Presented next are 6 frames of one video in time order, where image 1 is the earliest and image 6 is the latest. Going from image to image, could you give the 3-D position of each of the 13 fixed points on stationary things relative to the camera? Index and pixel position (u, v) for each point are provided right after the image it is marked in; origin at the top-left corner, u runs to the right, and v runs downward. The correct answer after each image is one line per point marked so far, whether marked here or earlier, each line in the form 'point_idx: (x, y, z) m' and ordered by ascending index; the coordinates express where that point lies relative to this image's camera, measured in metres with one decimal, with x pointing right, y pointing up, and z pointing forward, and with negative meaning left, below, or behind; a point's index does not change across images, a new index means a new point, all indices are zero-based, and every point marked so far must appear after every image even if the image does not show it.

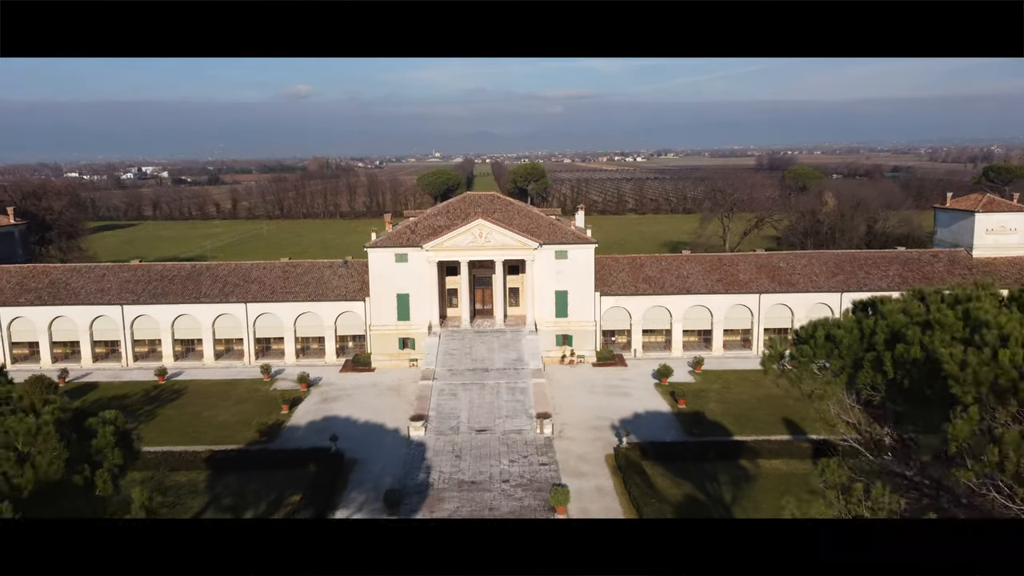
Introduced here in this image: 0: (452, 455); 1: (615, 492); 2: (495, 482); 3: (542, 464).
0: (-1.2, -3.3, +13.9) m
1: (+1.8, -3.5, +12.0) m
2: (-0.3, -3.5, +12.7) m
3: (+0.6, -3.3, +13.4) m
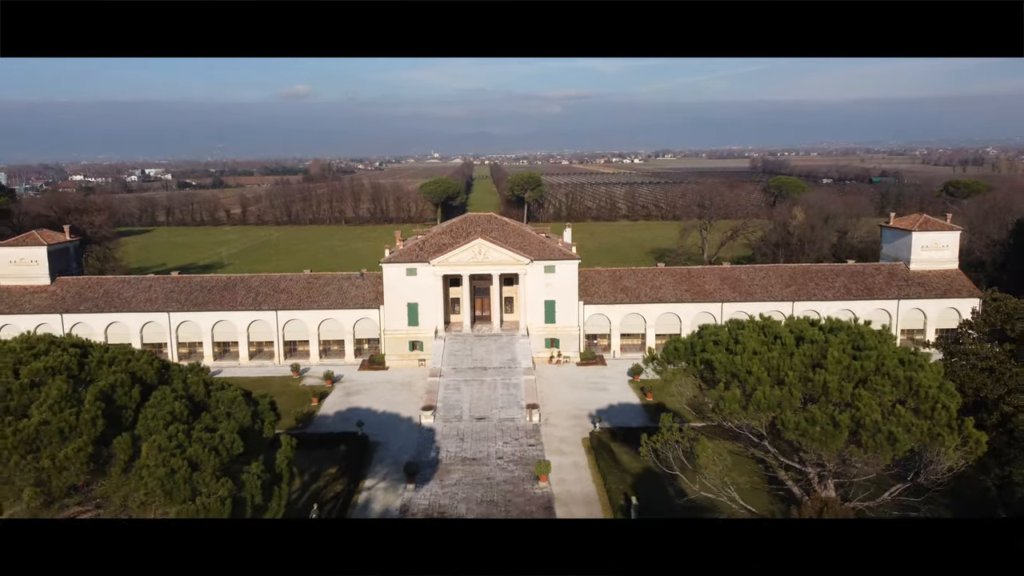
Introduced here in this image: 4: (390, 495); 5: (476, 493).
0: (-1.3, -3.6, +16.9) m
1: (+1.6, -3.8, +15.1) m
2: (-0.5, -3.8, +15.8) m
3: (+0.4, -3.6, +16.4) m
4: (-2.4, -4.2, +14.1) m
5: (-0.7, -4.1, +14.2) m
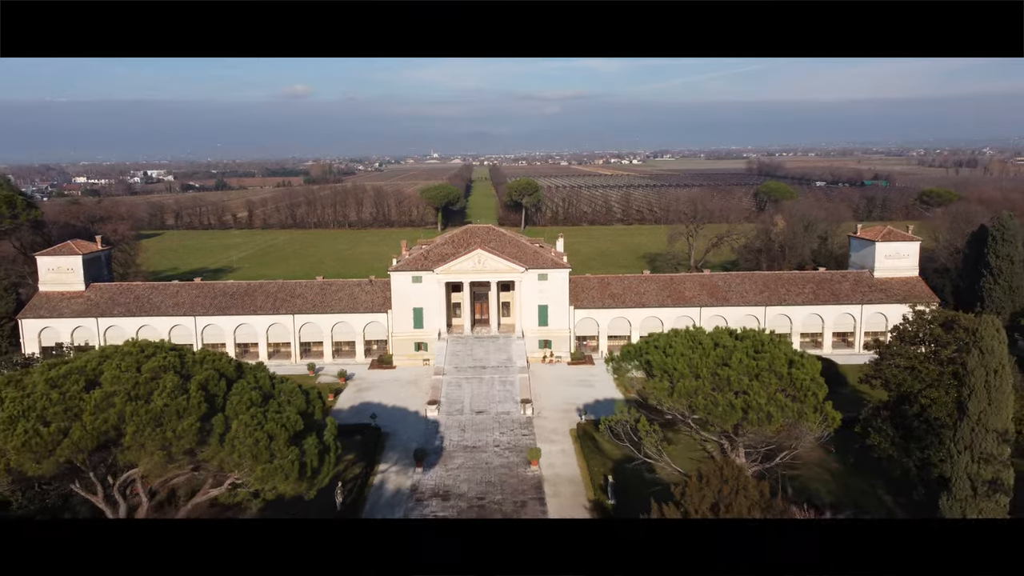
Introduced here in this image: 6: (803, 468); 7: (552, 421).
0: (-1.5, -3.8, +19.0) m
1: (+1.5, -4.1, +17.2) m
2: (-0.6, -4.0, +17.9) m
3: (+0.3, -3.8, +18.5) m
4: (-2.5, -4.4, +16.2) m
5: (-0.8, -4.3, +16.3) m
6: (+6.1, -3.7, +14.5) m
7: (+1.1, -3.7, +19.4) m
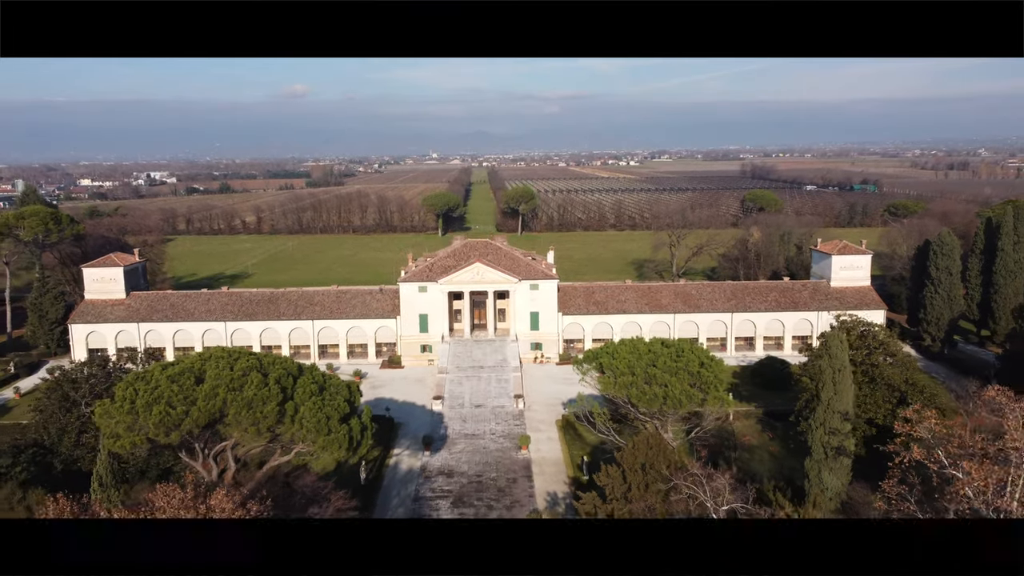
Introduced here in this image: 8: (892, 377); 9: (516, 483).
0: (-1.7, -4.2, +22.2) m
1: (+1.3, -4.4, +20.4) m
2: (-0.8, -4.4, +21.1) m
3: (+0.1, -4.2, +21.7) m
4: (-2.7, -4.7, +19.4) m
5: (-1.0, -4.7, +19.4) m
6: (+6.0, -4.1, +17.7) m
7: (+0.9, -4.0, +22.5) m
8: (+8.8, -2.0, +16.0) m
9: (+0.1, -4.9, +17.7) m
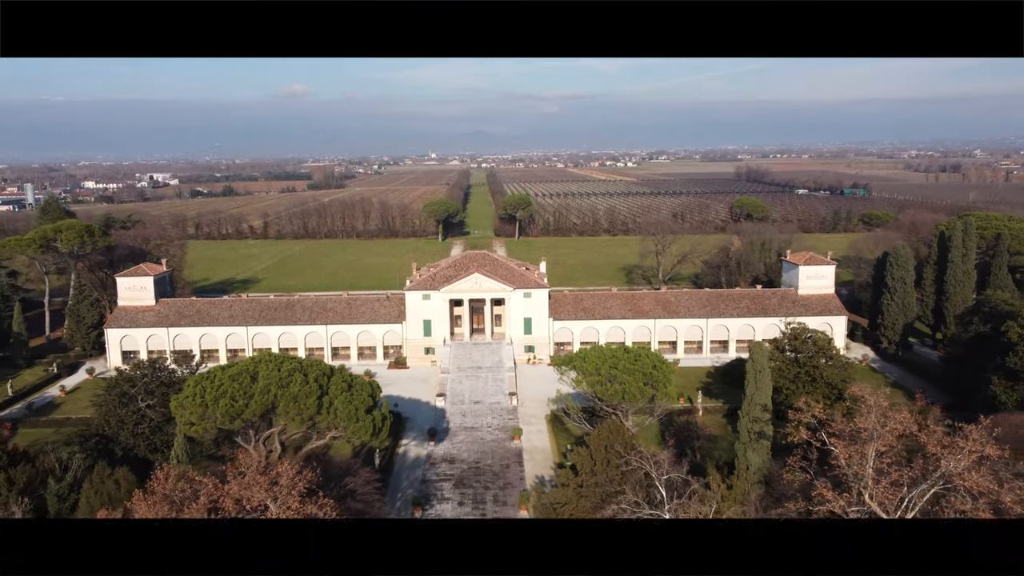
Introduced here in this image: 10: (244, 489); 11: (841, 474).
0: (-1.9, -4.5, +25.0) m
1: (+1.1, -4.8, +23.2) m
2: (-0.9, -4.7, +23.9) m
3: (-0.1, -4.5, +24.5) m
4: (-2.9, -5.1, +22.2) m
5: (-1.2, -5.0, +22.3) m
6: (+5.8, -4.4, +20.5) m
7: (+0.7, -4.4, +25.4) m
8: (+8.6, -2.4, +18.8) m
9: (-0.1, -5.3, +20.5) m
10: (-4.2, -3.1, +11.0) m
11: (+5.3, -3.0, +11.2) m
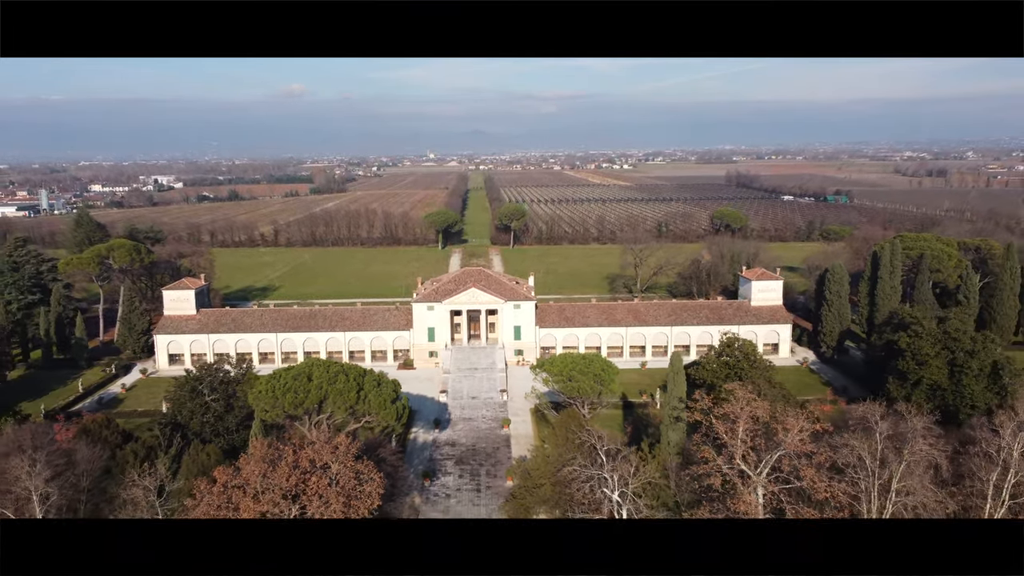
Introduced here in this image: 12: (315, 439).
0: (-2.2, -5.1, +30.1) m
1: (+0.7, -5.4, +28.3) m
2: (-1.3, -5.4, +29.0) m
3: (-0.5, -5.2, +29.6) m
4: (-3.3, -5.7, +27.3) m
5: (-1.6, -5.7, +27.4) m
6: (+5.4, -5.1, +25.6) m
7: (+0.3, -5.0, +30.5) m
8: (+8.2, -3.0, +23.9) m
9: (-0.5, -5.9, +25.6) m
10: (-4.5, -3.8, +16.0) m
11: (+4.9, -3.6, +16.3) m
12: (-4.9, -3.7, +17.2) m
